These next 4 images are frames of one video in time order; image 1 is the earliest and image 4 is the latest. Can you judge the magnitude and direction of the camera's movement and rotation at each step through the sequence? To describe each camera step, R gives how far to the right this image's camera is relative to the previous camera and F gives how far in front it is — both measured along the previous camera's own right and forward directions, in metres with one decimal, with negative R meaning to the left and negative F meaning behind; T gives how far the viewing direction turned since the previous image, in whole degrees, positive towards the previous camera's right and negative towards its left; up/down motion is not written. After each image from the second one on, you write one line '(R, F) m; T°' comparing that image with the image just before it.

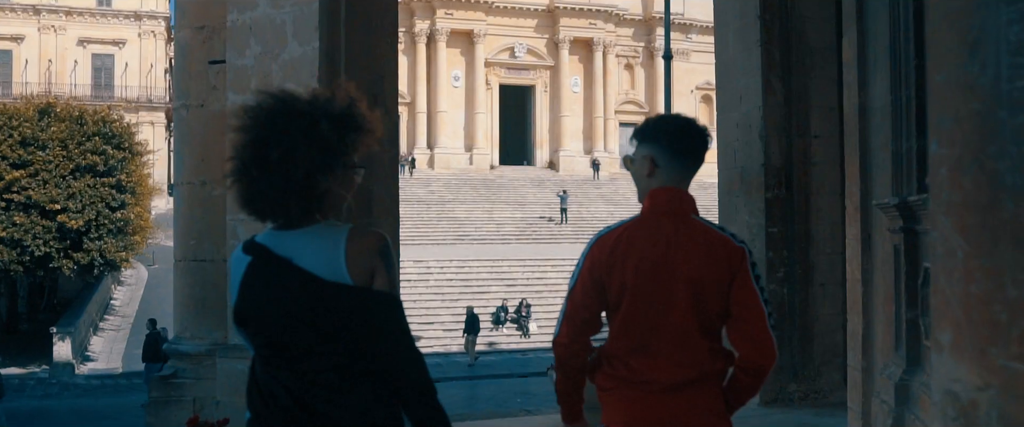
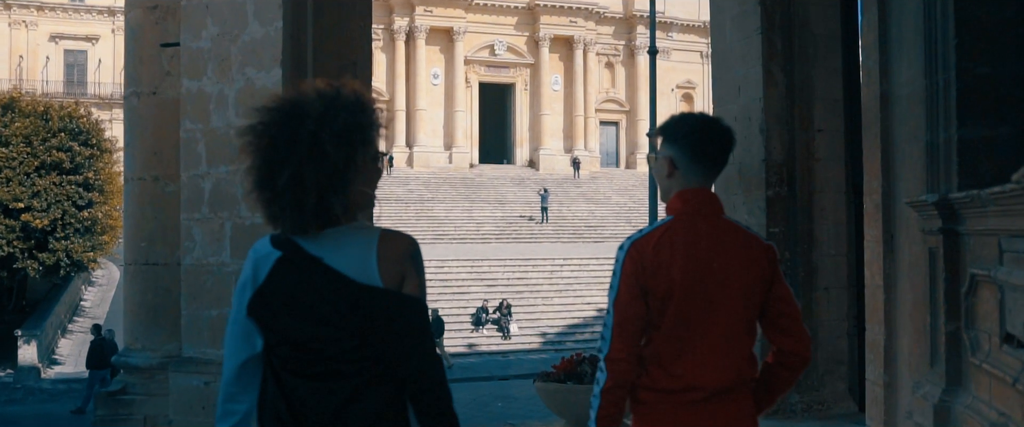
(0.0, +0.6) m; +1°
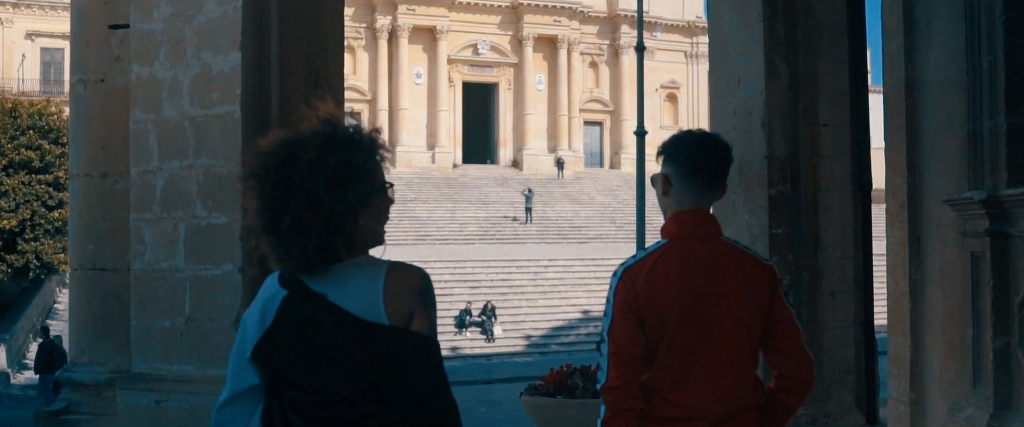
(0.0, +0.5) m; +1°
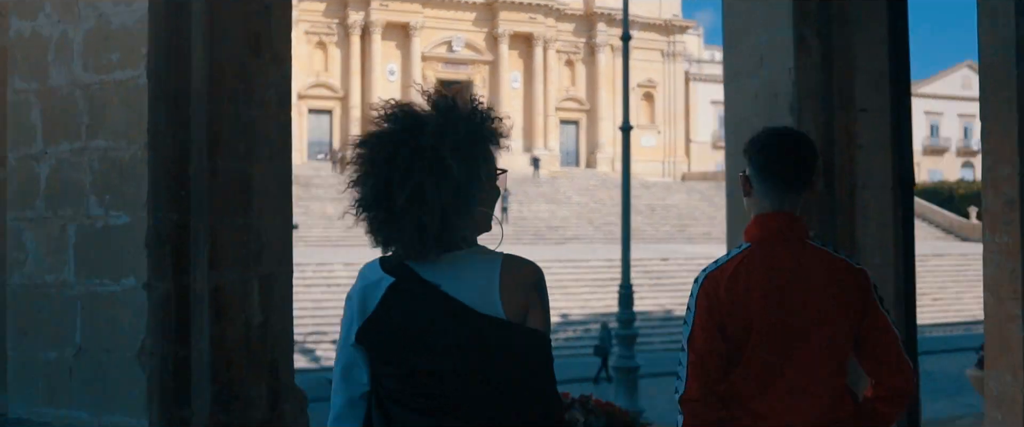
(-0.1, +1.1) m; +1°
